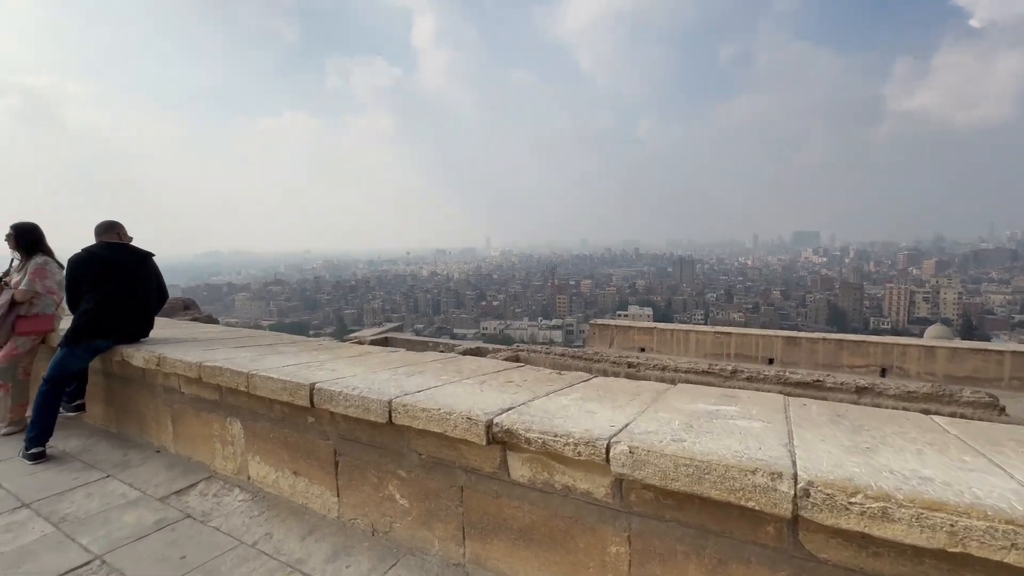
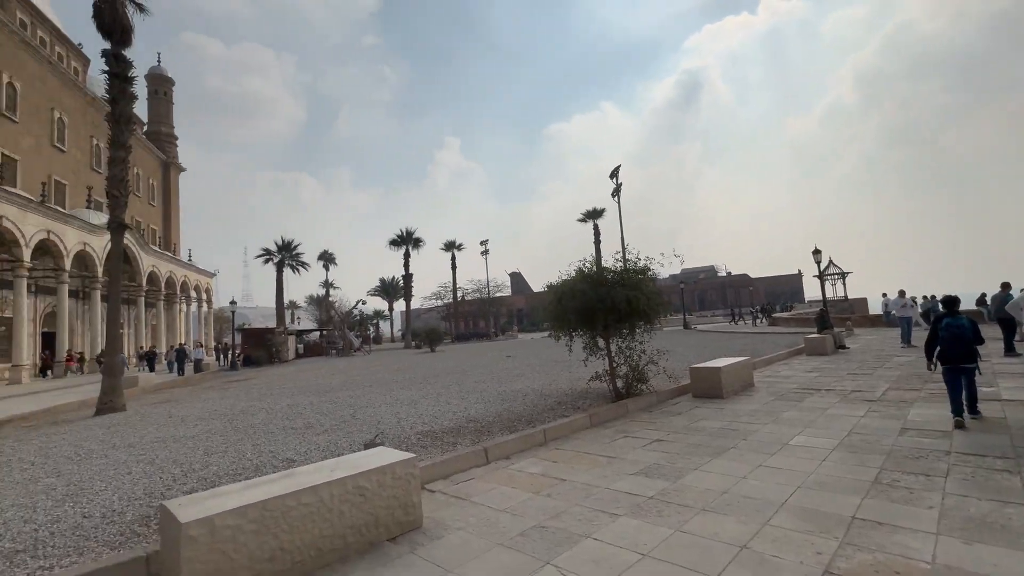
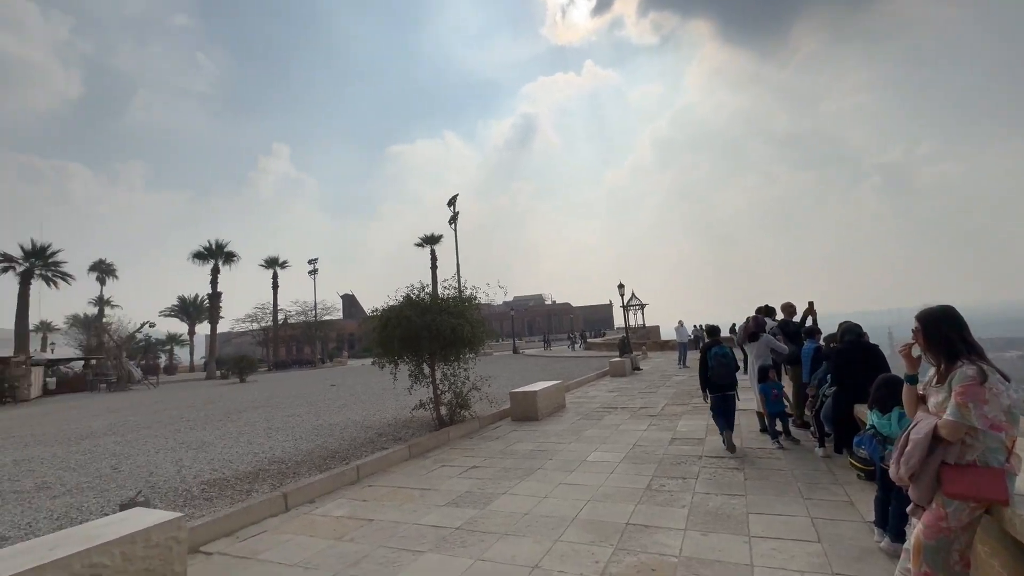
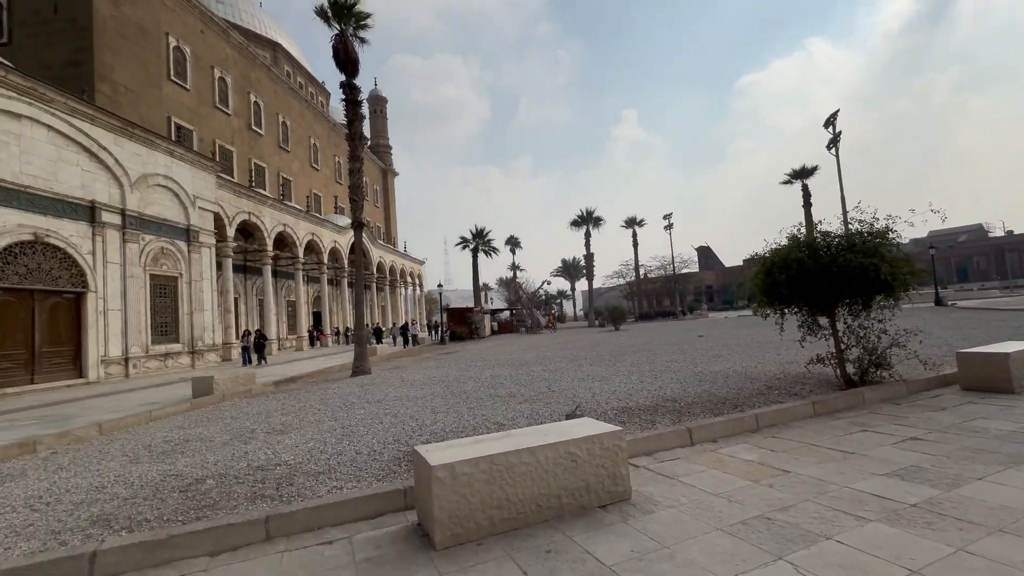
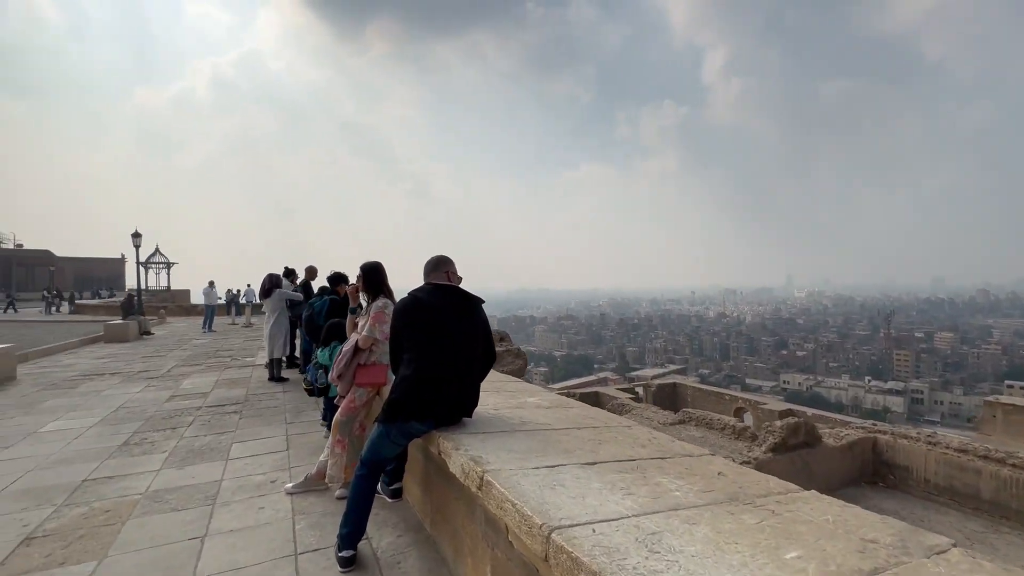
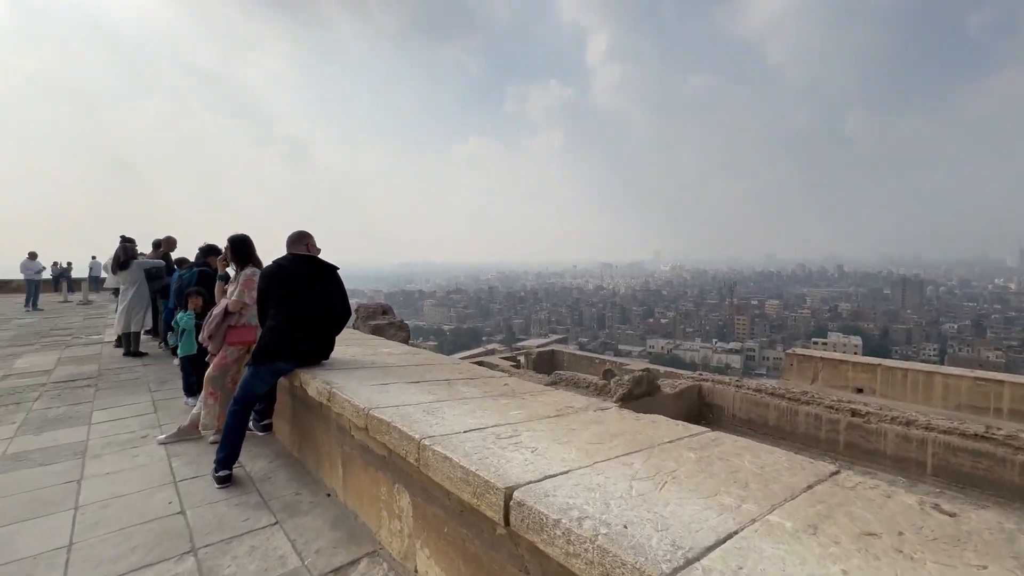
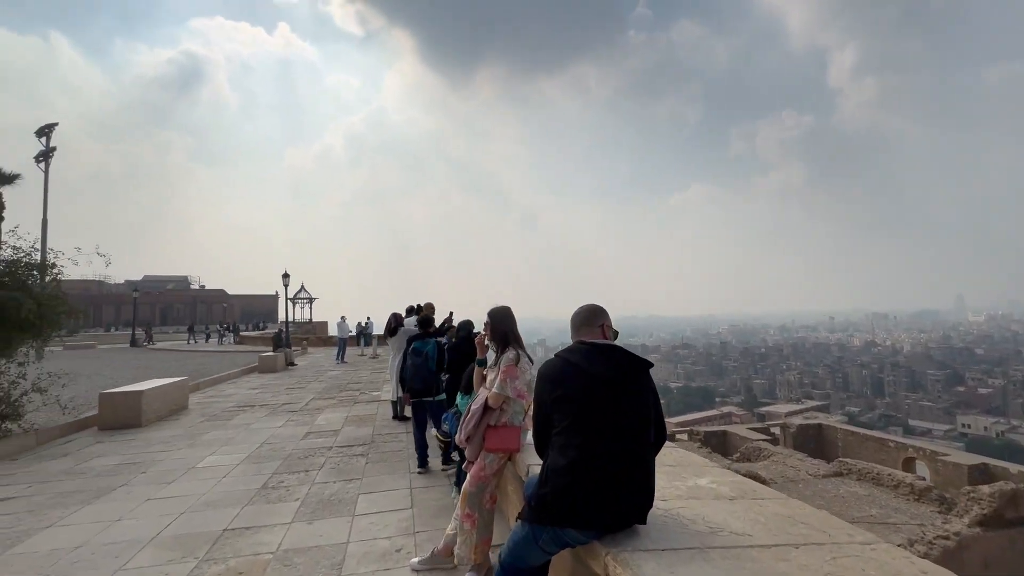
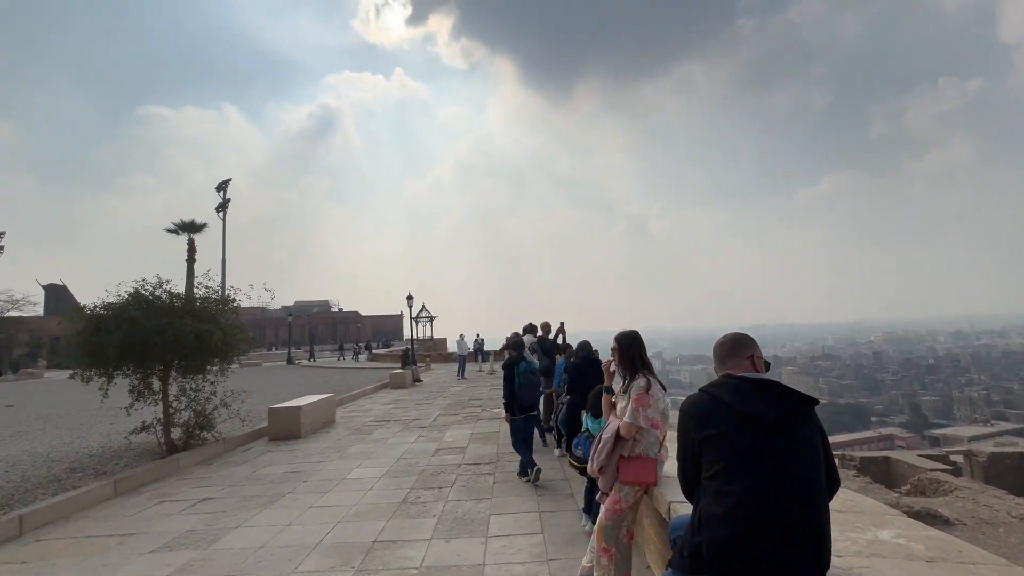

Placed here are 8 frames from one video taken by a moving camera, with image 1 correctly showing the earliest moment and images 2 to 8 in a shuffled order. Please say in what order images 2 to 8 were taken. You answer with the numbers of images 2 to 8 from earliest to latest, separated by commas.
6, 5, 7, 8, 3, 2, 4
